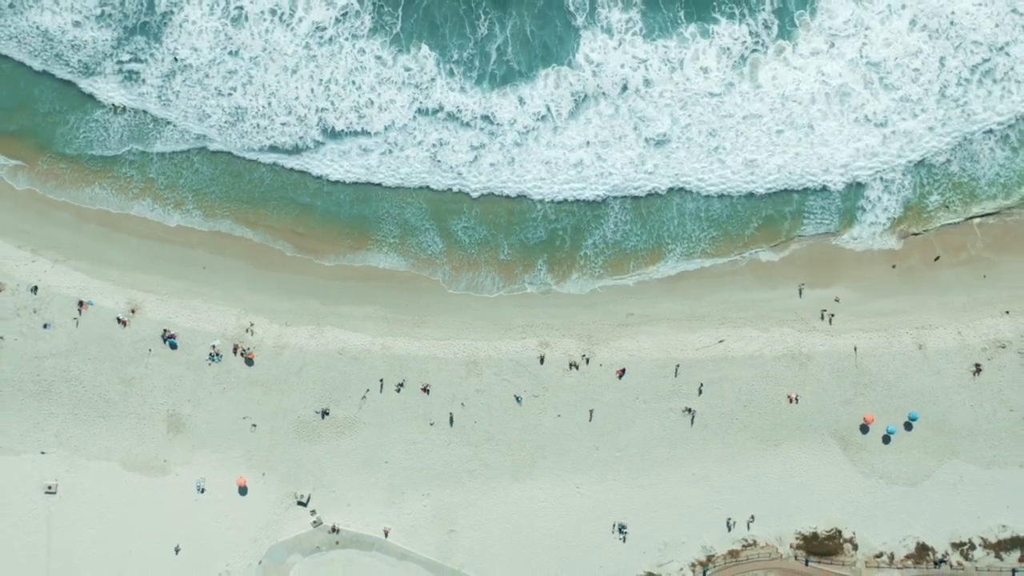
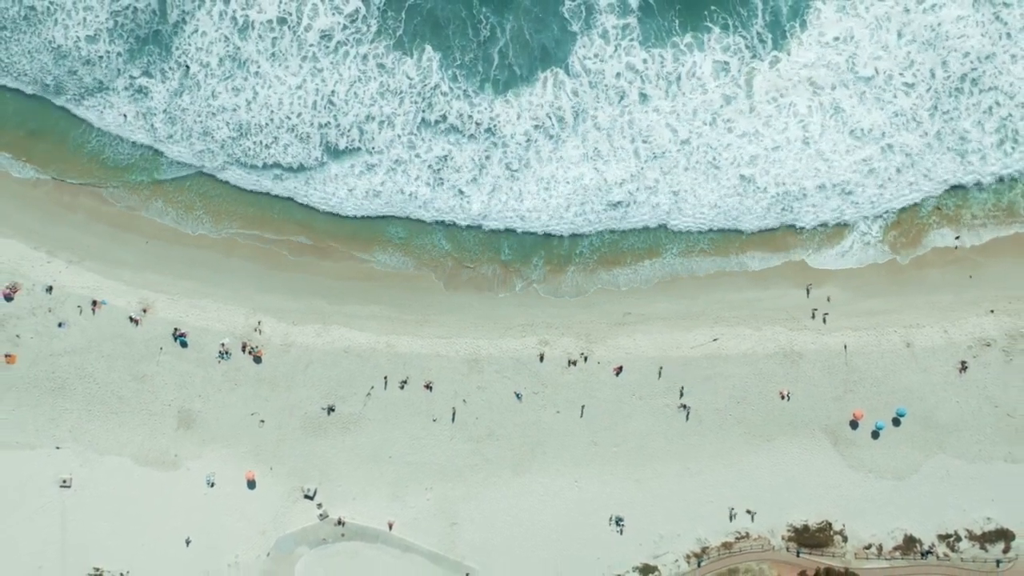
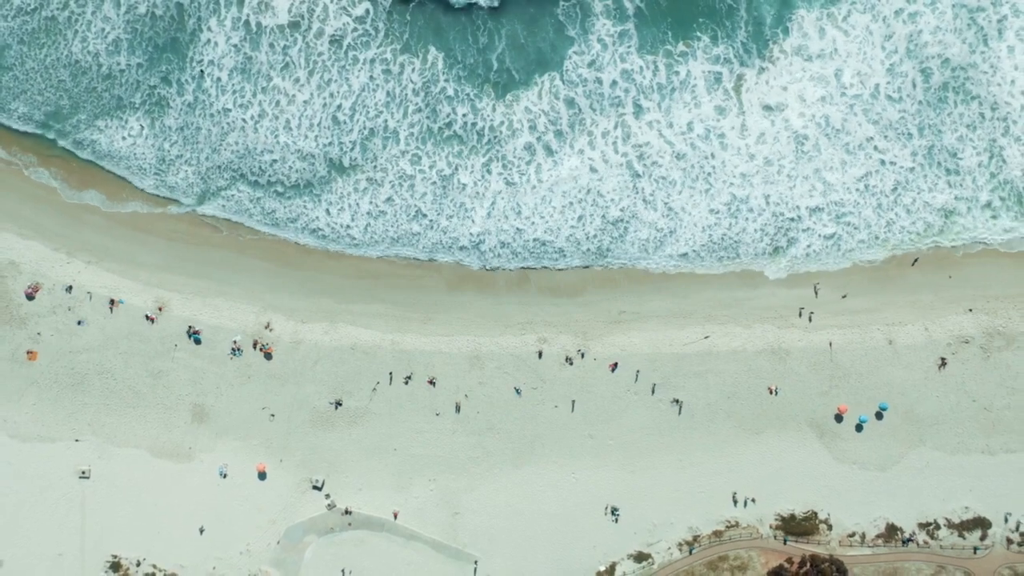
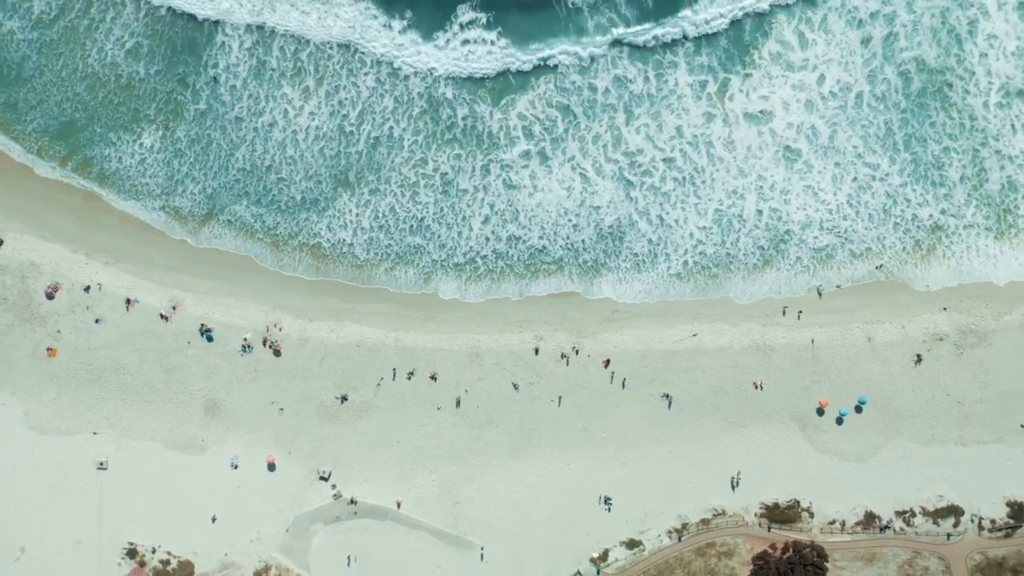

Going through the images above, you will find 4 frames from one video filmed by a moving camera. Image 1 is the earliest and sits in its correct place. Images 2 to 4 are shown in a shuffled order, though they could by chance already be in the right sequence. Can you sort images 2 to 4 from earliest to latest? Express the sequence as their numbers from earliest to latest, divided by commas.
2, 3, 4
